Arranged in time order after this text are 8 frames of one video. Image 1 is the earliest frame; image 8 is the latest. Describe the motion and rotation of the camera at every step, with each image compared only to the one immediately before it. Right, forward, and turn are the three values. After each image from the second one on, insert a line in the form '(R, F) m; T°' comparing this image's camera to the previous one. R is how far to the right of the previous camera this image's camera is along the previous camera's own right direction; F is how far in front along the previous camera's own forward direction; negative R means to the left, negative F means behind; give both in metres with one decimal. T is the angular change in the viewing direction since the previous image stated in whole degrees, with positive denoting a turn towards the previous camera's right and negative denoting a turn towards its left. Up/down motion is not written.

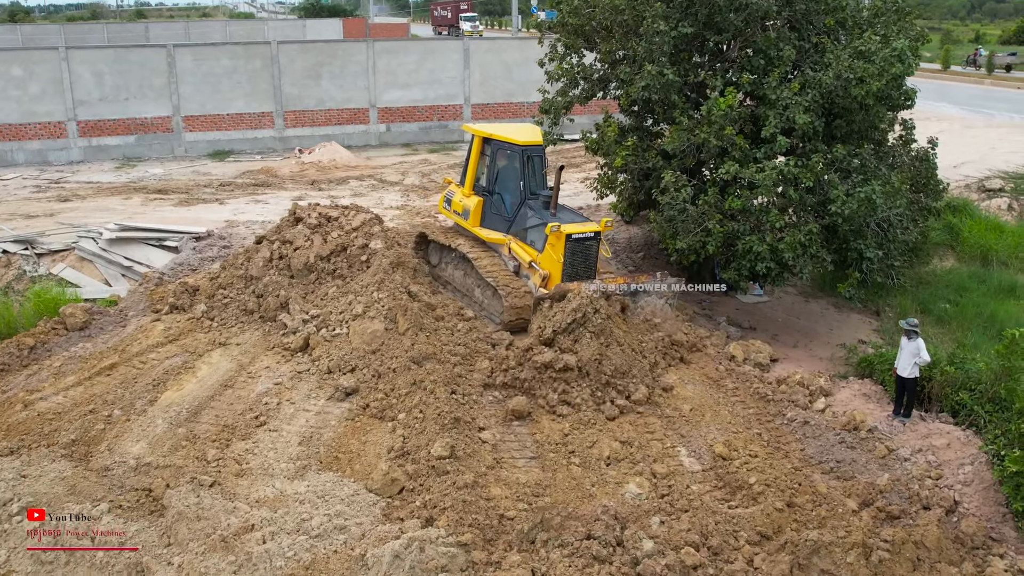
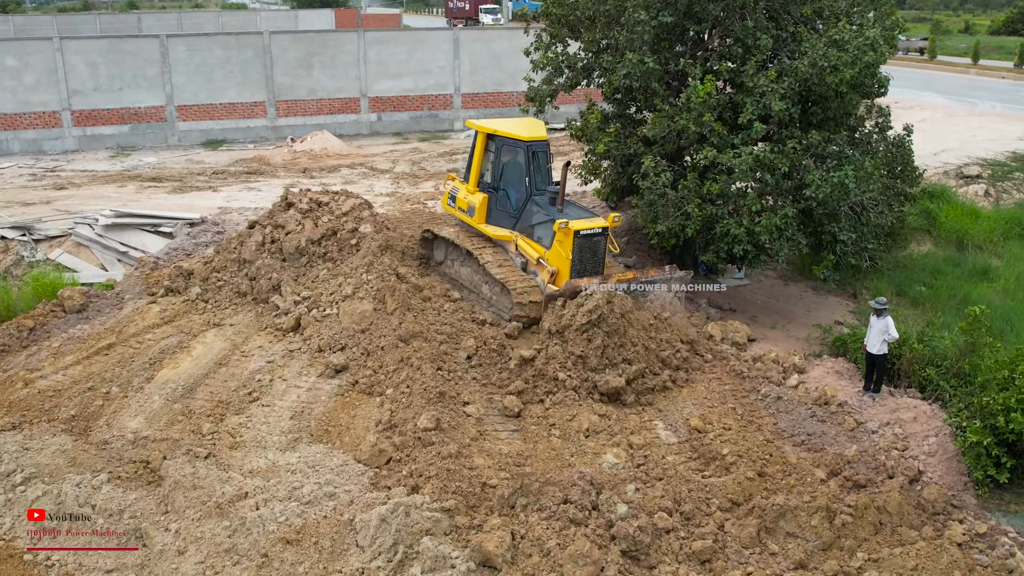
(+0.1, -0.3) m; 0°
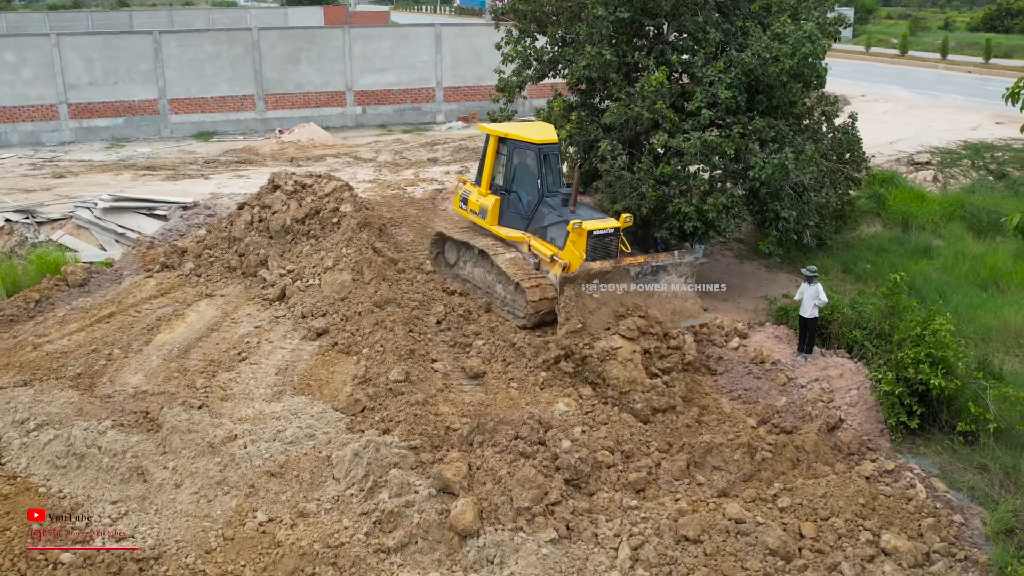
(+0.3, -0.8) m; 0°
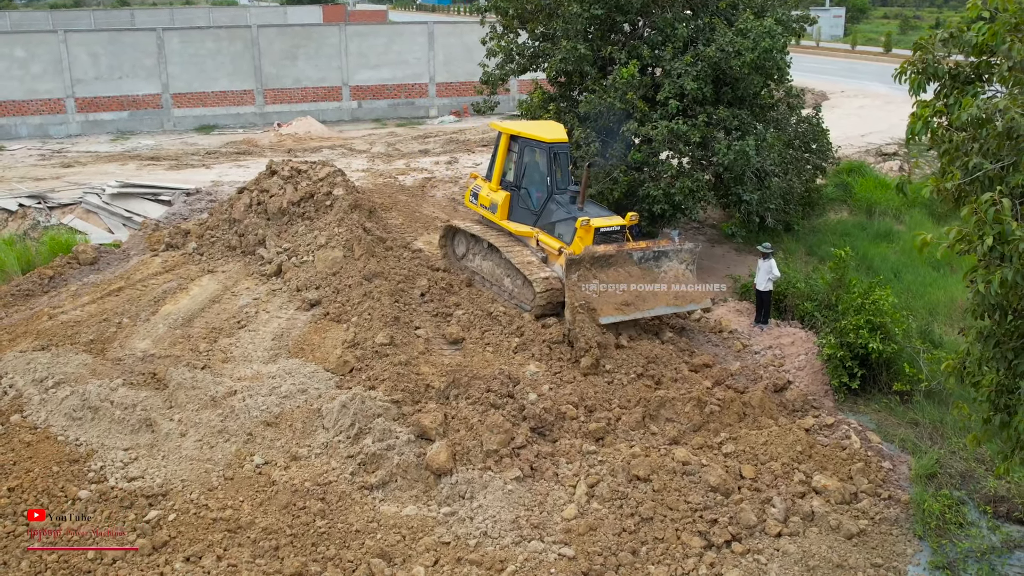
(+0.3, -0.8) m; 0°
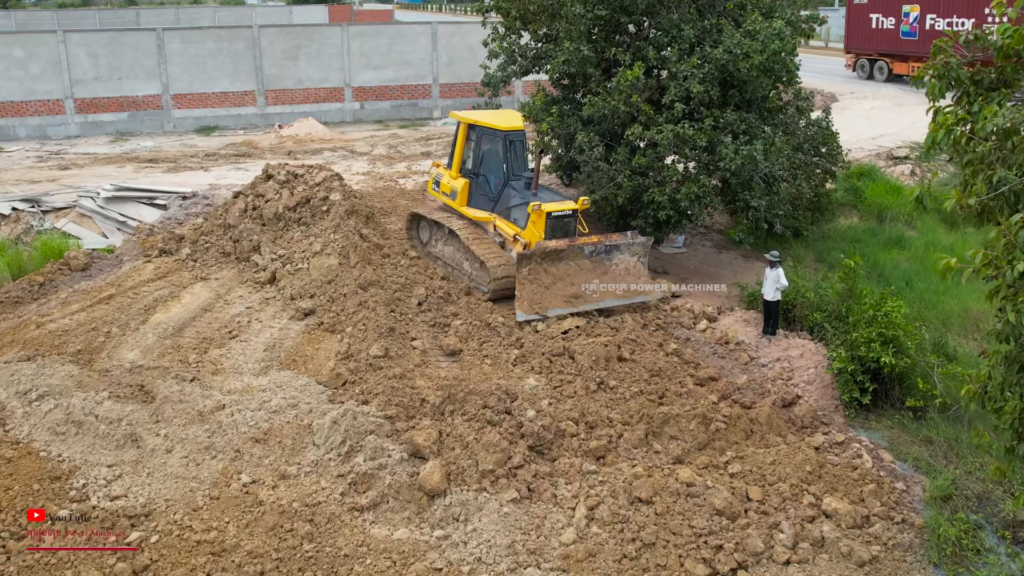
(+0.1, +0.3) m; 0°
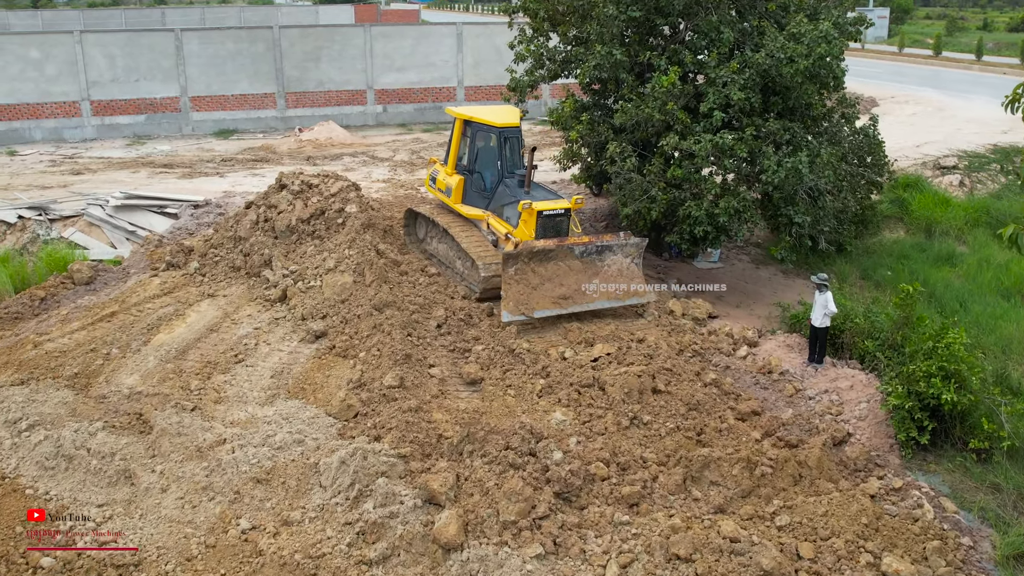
(0.0, +0.7) m; -2°
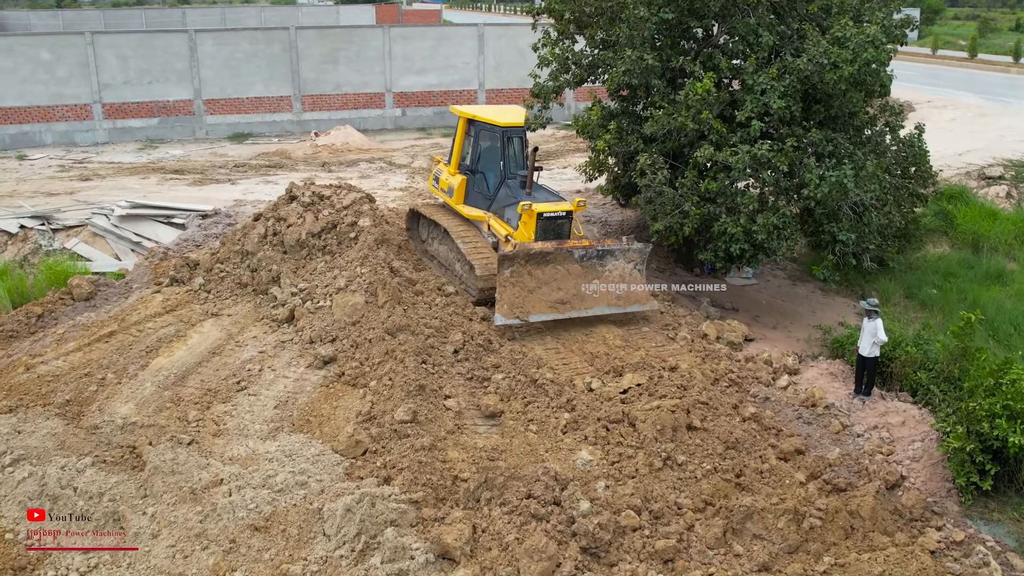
(0.0, +0.6) m; -1°
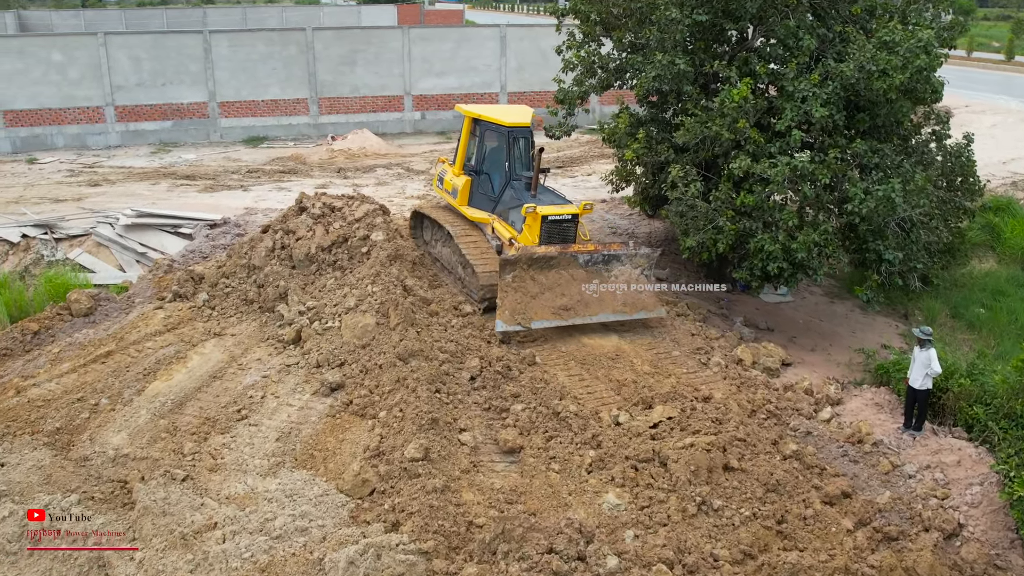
(0.0, +0.6) m; -1°
